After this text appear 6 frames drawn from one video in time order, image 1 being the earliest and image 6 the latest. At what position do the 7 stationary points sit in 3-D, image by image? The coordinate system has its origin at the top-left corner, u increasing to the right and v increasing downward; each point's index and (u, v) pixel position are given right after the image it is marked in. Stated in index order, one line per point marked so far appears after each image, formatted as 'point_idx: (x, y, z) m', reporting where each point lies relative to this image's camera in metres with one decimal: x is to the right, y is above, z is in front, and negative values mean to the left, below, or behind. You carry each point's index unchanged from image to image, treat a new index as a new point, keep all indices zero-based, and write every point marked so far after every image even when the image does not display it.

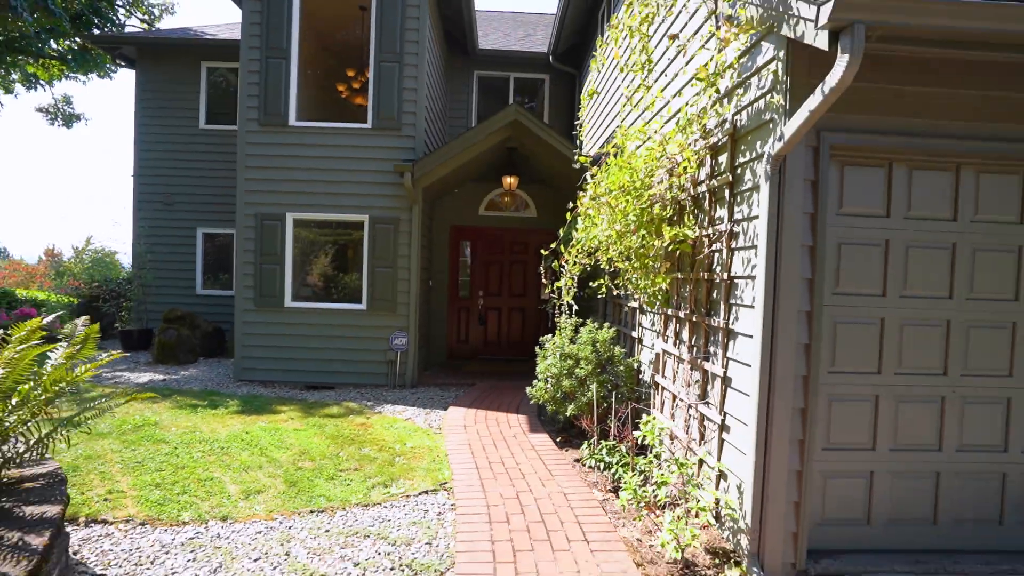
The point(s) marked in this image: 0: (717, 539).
0: (+1.0, -1.3, +2.9) m
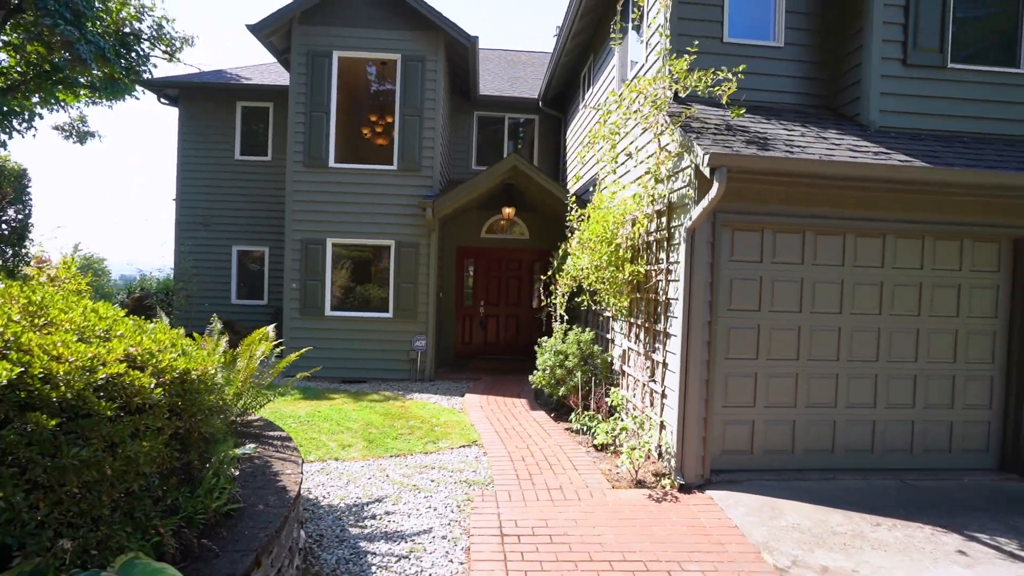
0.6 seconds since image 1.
0: (+1.2, -1.4, +4.6) m
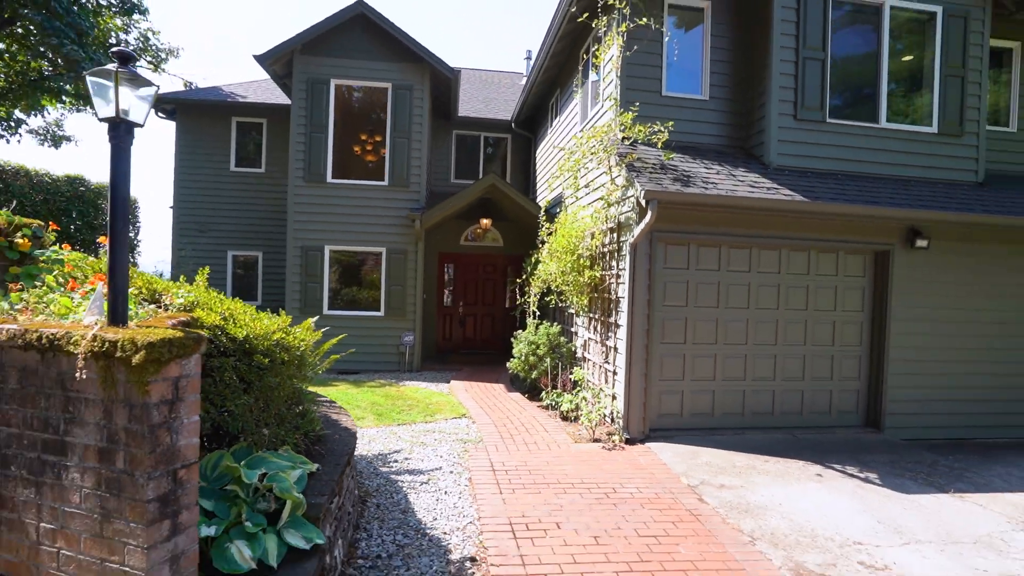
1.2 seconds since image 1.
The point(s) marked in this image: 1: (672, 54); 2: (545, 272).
0: (+1.0, -1.4, +5.9) m
1: (+1.8, +2.6, +6.4) m
2: (+0.4, +0.2, +7.4) m
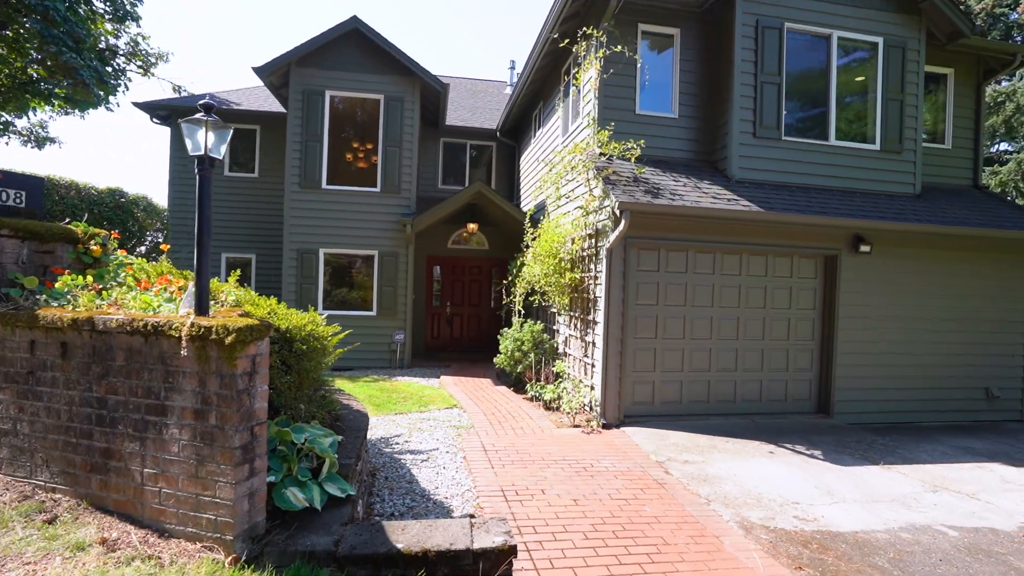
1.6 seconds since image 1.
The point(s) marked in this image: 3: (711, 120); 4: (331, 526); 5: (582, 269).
0: (+0.9, -1.4, +6.5) m
1: (+1.6, +2.6, +7.0) m
2: (+0.2, +0.2, +8.0) m
3: (+2.5, +2.1, +7.2) m
4: (-0.8, -1.1, +2.6) m
5: (+0.9, +0.2, +7.1) m
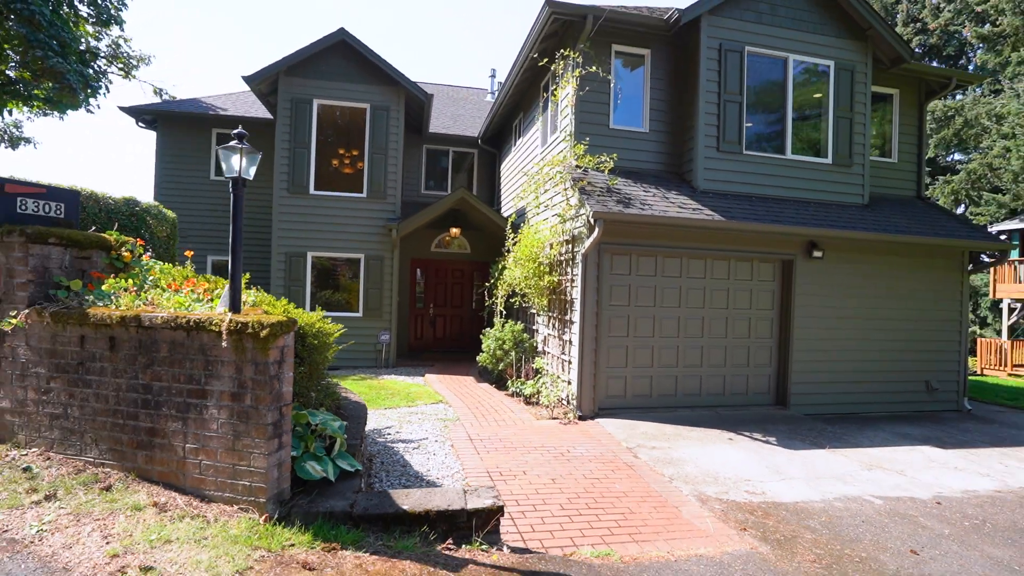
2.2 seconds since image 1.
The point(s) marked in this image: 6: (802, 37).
0: (+0.7, -1.4, +7.0) m
1: (+1.4, +2.6, +7.6) m
2: (0.0, +0.2, +8.5) m
3: (+2.2, +2.1, +7.8) m
4: (-0.9, -1.1, +3.1) m
5: (+0.6, +0.2, +7.6) m
6: (+3.8, +3.3, +7.6) m
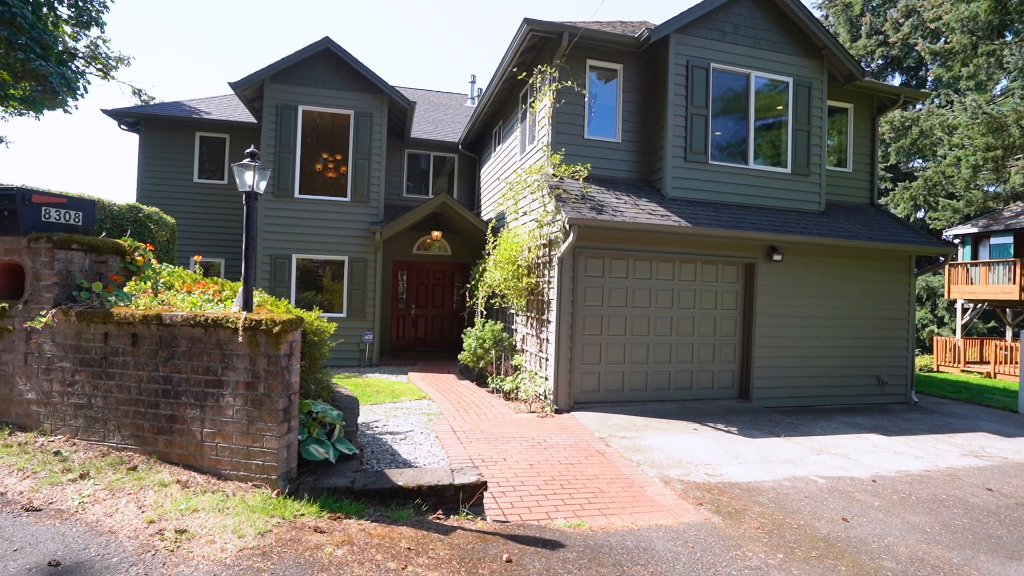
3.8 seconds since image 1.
0: (+0.4, -1.5, +7.4) m
1: (+1.1, +2.5, +8.0) m
2: (-0.3, +0.2, +8.9) m
3: (+2.0, +2.0, +8.3) m
4: (-1.0, -1.1, +3.4) m
5: (+0.4, +0.2, +8.0) m
6: (+3.6, +3.3, +8.2) m
